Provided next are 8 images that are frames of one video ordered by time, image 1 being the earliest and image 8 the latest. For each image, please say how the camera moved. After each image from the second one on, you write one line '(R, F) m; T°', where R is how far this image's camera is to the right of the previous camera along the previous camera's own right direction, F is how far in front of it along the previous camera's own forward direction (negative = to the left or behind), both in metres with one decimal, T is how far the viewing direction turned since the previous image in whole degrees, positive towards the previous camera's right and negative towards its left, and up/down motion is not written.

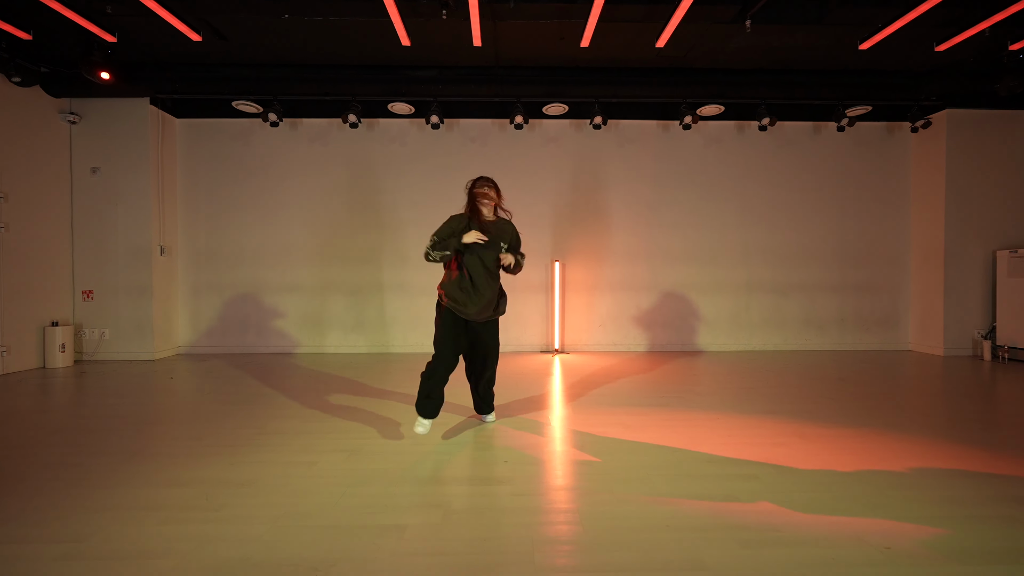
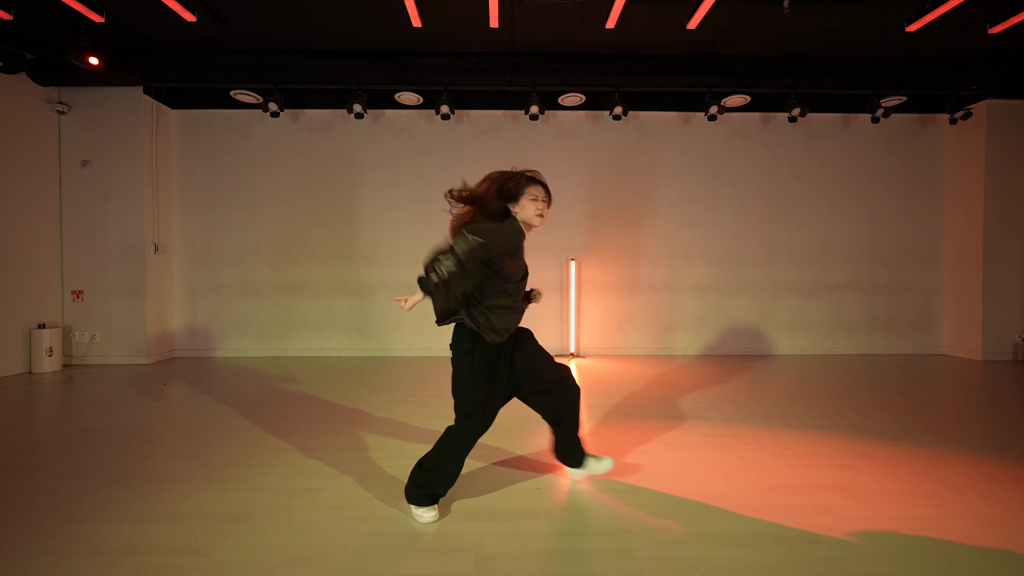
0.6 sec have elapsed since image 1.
(-0.2, +0.3) m; 0°
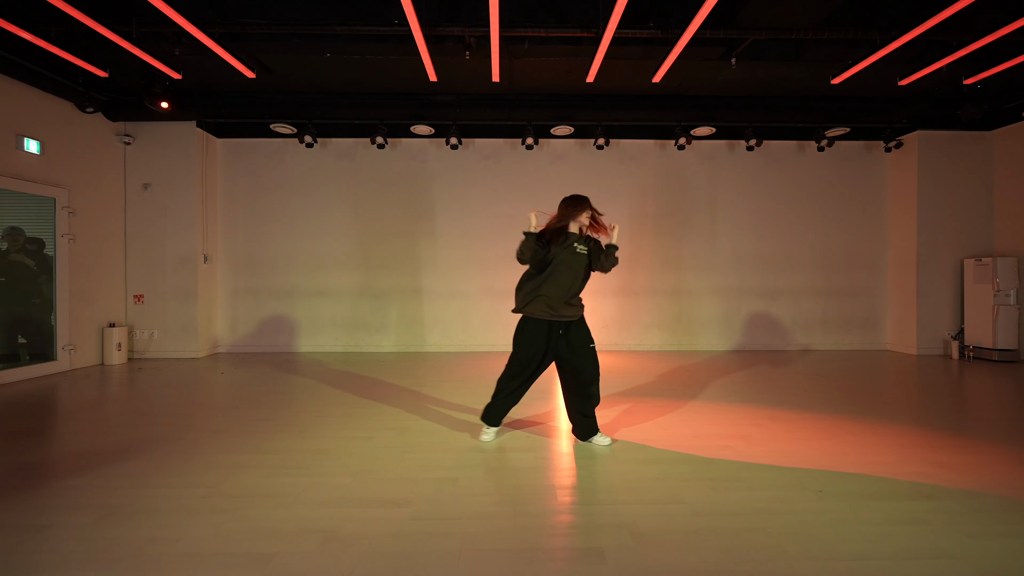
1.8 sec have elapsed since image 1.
(0.0, -0.8) m; 0°
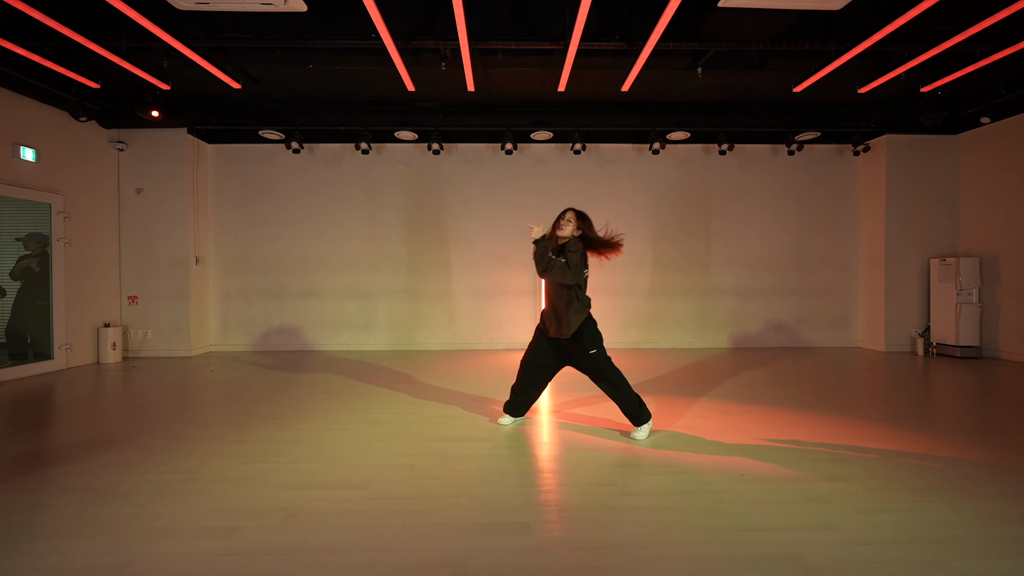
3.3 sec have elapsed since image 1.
(+0.3, -0.2) m; 0°
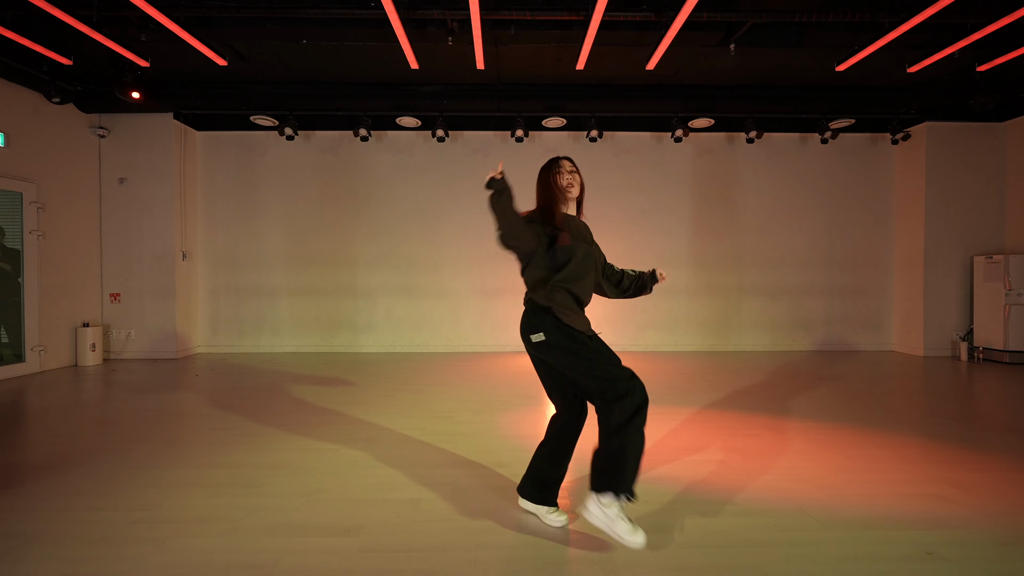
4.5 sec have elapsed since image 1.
(-0.1, +0.4) m; 0°
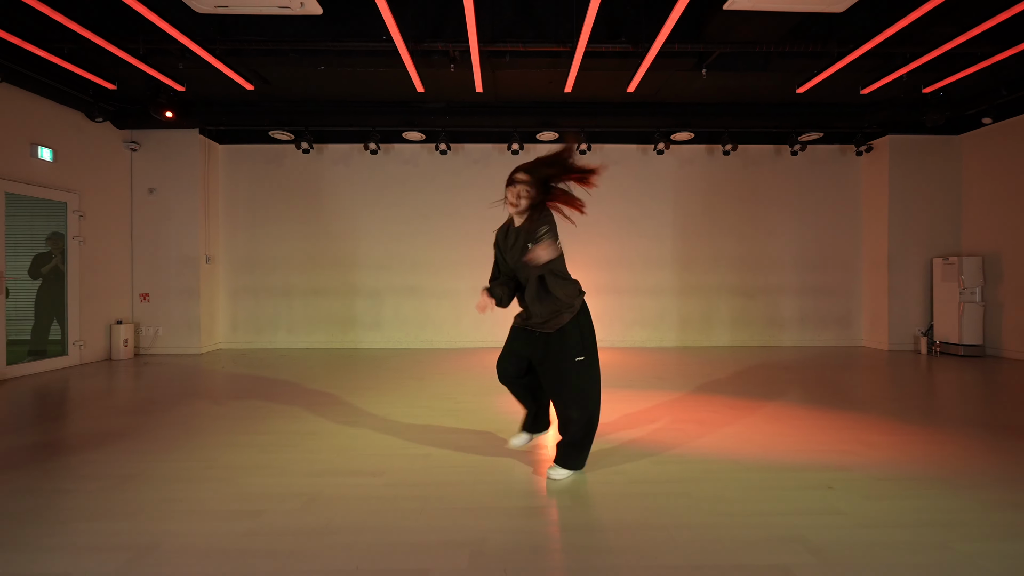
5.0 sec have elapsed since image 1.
(+0.1, -0.5) m; 0°
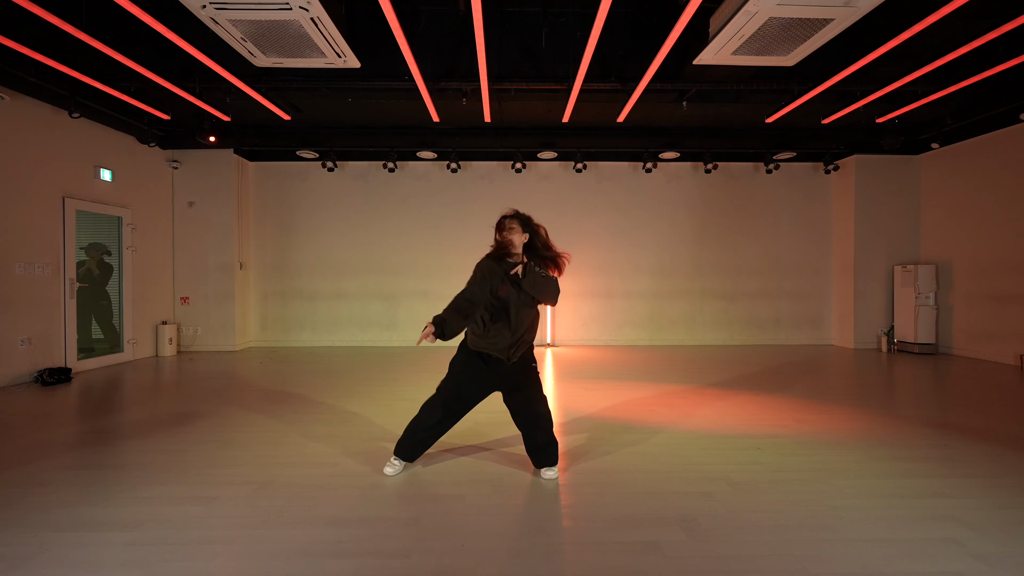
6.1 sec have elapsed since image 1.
(-0.1, -0.7) m; 0°
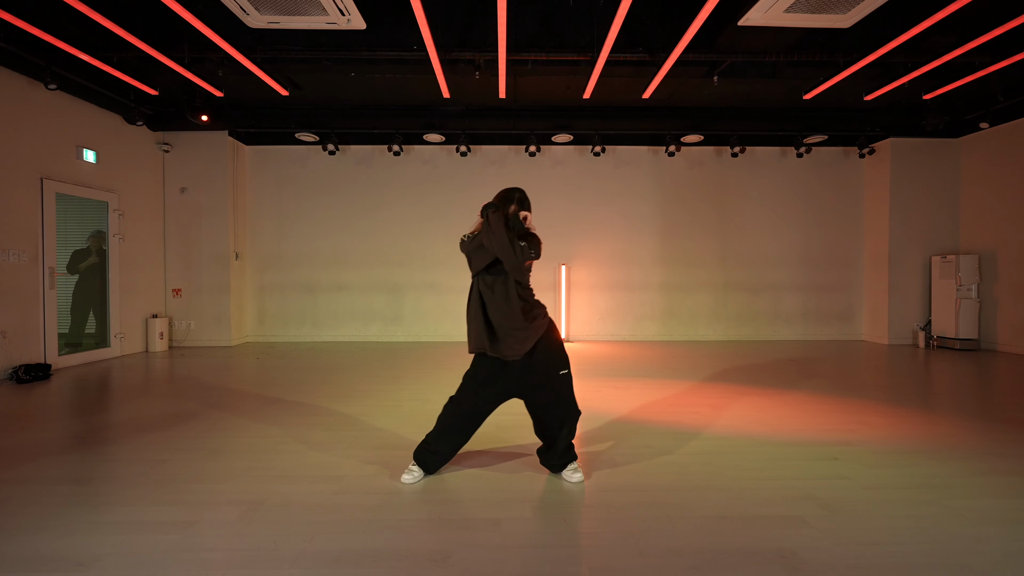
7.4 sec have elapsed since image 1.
(-0.2, +0.4) m; 0°
